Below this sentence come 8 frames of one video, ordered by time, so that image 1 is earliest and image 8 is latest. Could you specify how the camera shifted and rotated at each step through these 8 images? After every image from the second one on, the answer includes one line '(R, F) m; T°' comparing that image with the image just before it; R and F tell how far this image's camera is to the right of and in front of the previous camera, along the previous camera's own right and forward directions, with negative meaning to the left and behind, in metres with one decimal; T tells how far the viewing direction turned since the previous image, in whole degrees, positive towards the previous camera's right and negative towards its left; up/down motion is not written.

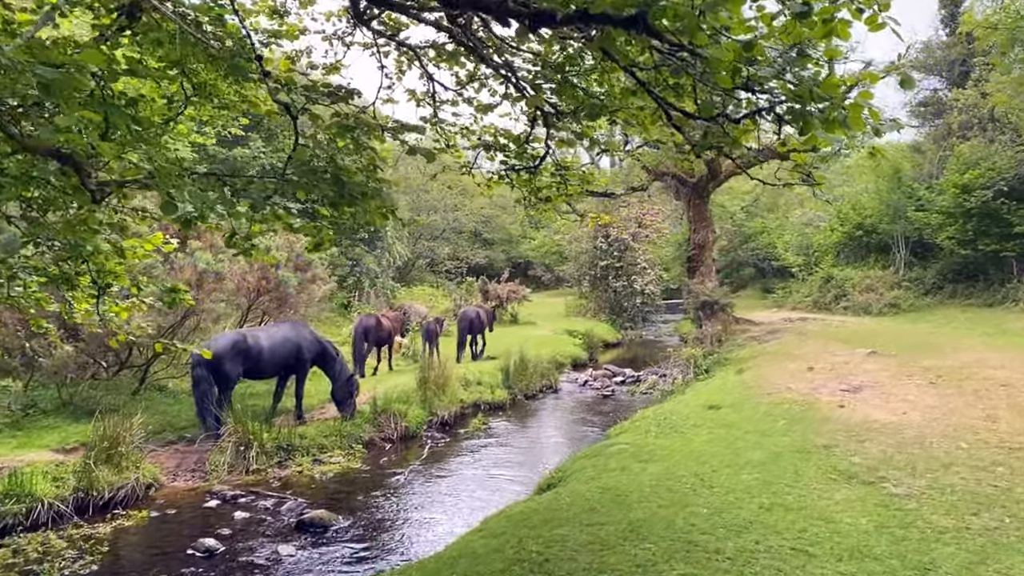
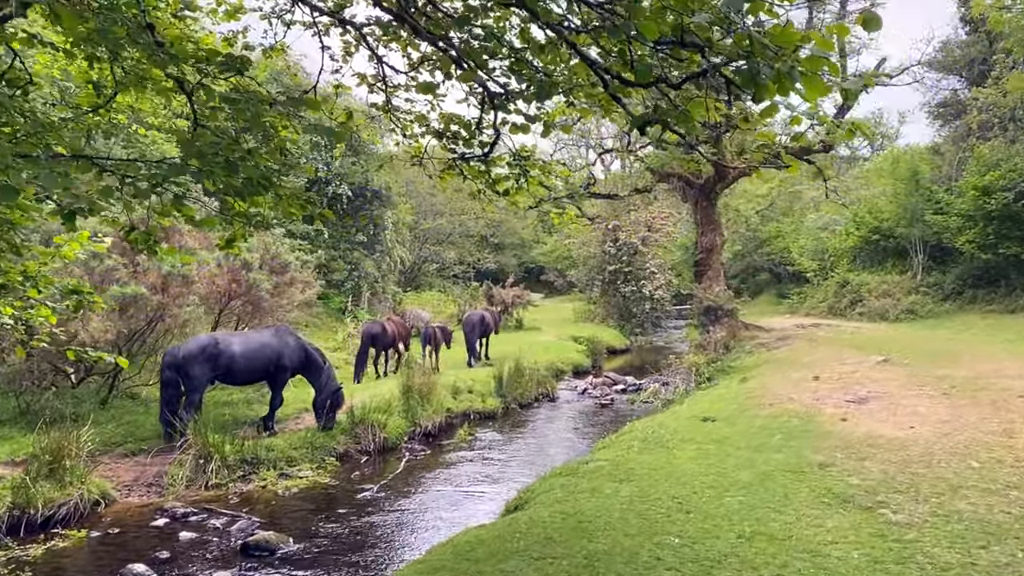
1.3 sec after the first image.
(+0.5, +0.6) m; -1°
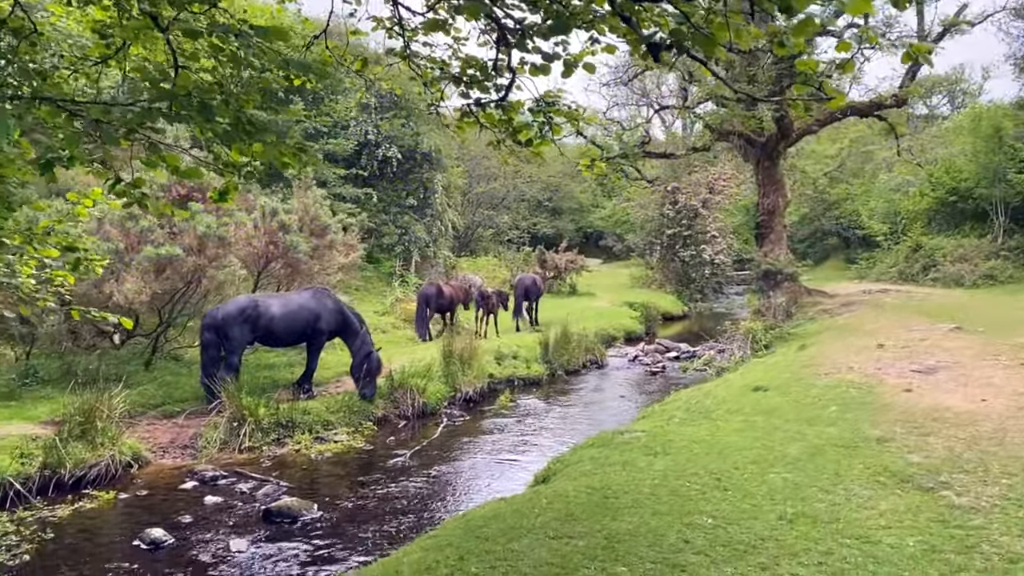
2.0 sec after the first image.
(+0.3, +0.4) m; -4°
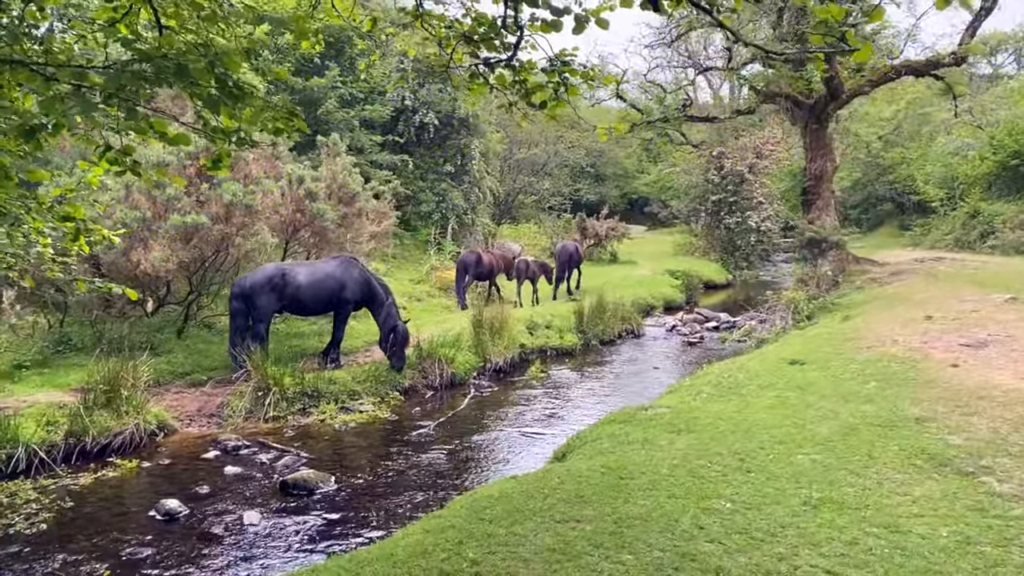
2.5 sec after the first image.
(+0.2, +0.2) m; -3°
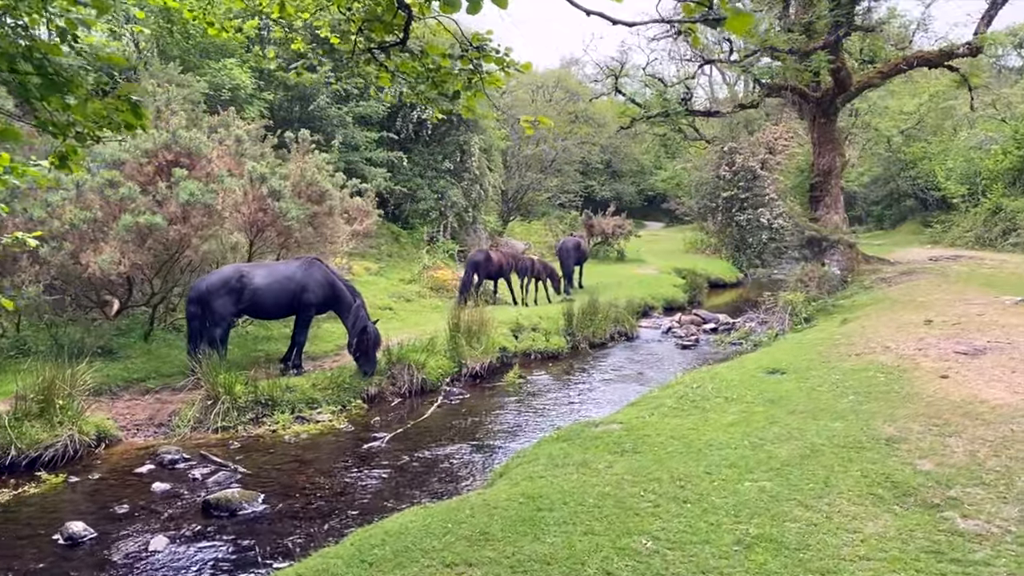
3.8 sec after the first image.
(+0.7, +0.5) m; -2°
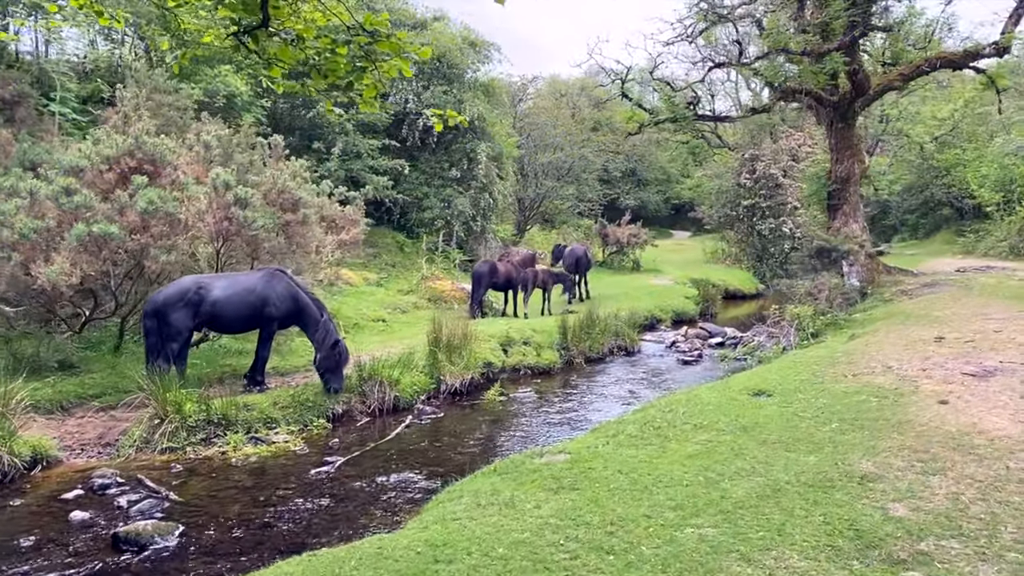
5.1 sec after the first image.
(+0.7, +0.6) m; -2°
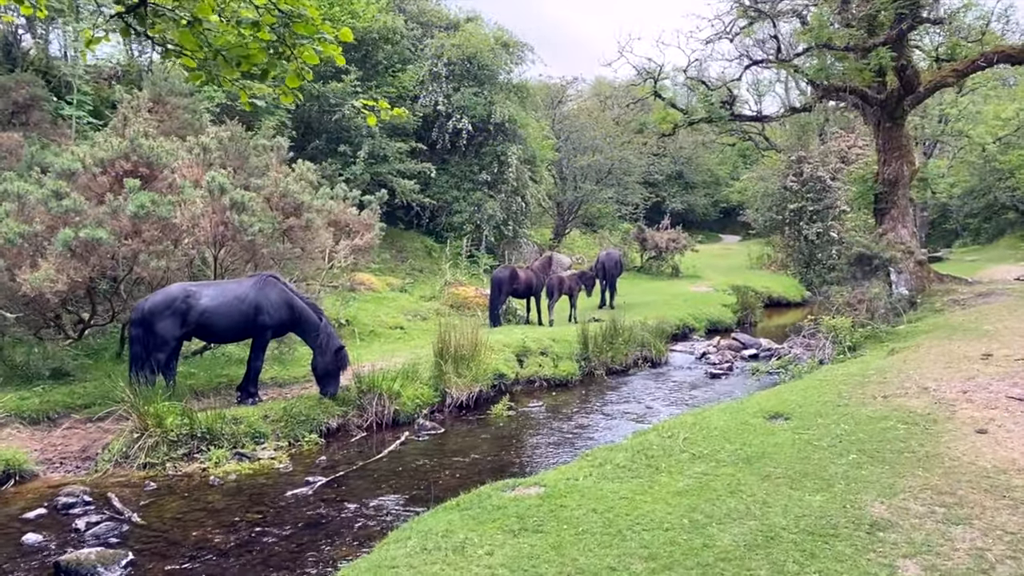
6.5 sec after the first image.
(+0.5, +0.6) m; -4°
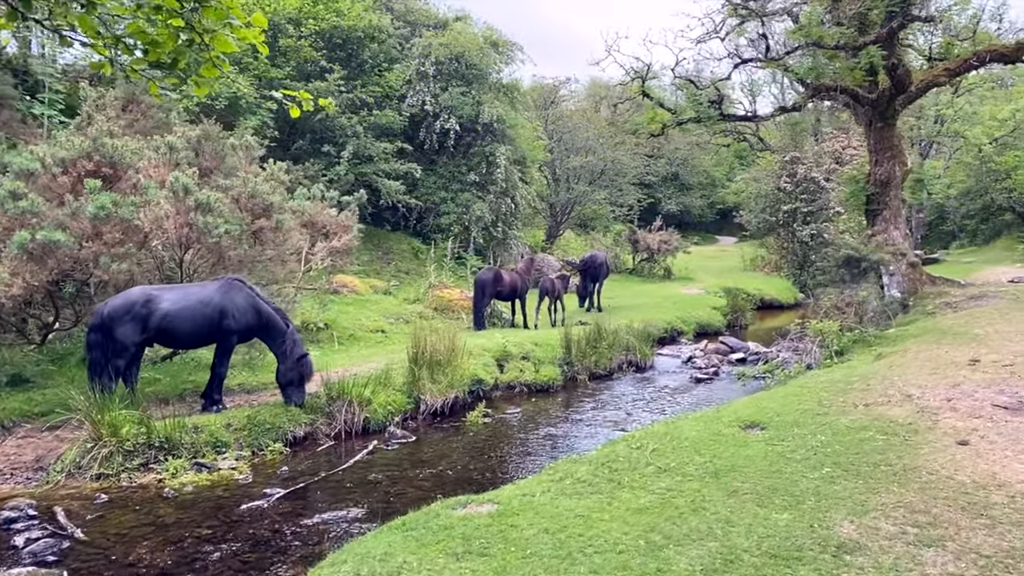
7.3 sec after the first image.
(+0.3, +0.3) m; 0°
